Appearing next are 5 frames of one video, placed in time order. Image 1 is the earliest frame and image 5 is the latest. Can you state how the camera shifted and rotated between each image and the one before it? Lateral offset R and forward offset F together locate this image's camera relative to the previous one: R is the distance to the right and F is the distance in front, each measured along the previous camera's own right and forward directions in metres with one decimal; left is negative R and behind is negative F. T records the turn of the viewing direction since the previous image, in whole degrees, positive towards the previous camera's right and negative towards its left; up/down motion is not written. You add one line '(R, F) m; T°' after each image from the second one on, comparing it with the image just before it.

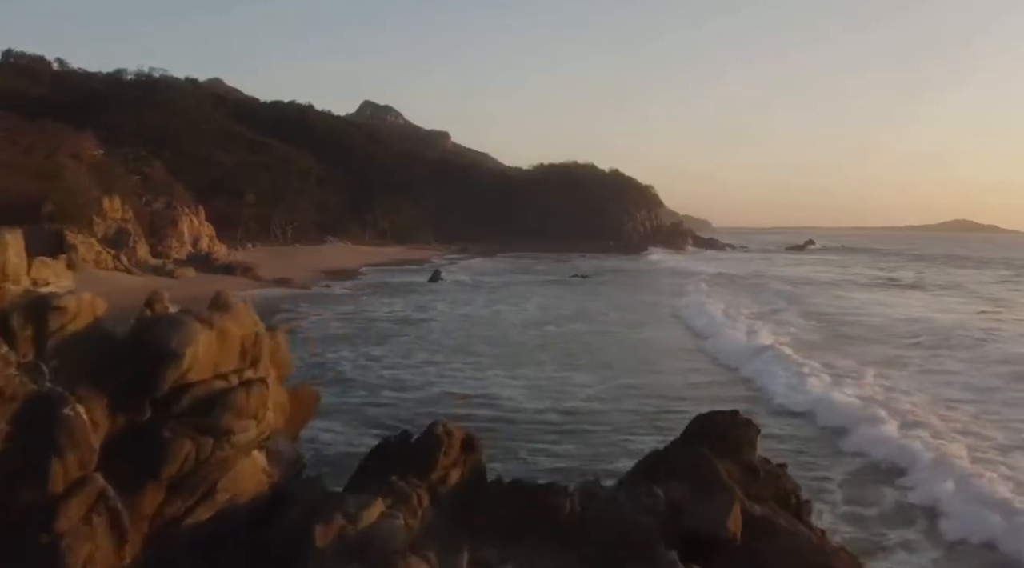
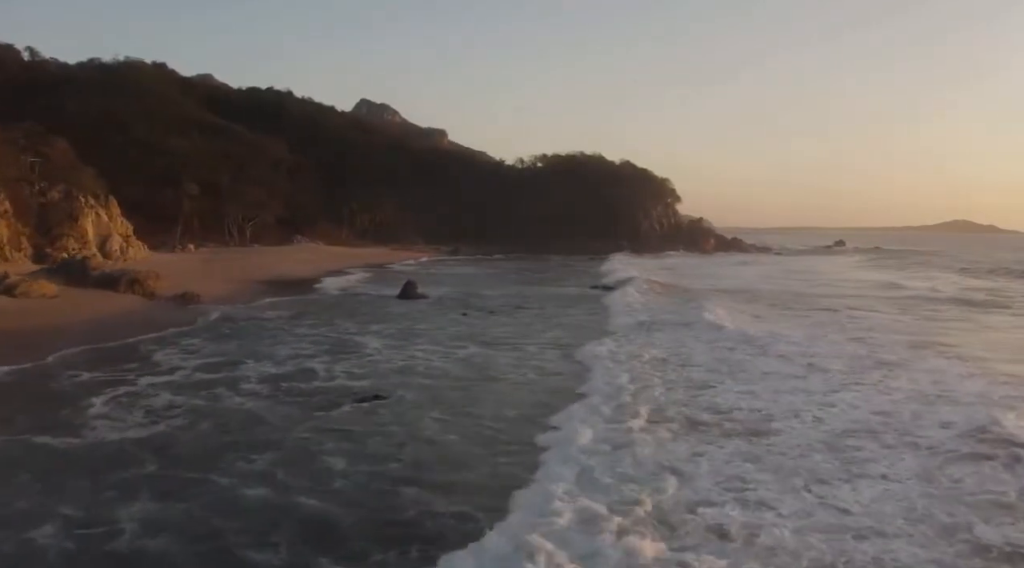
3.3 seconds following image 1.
(0.0, +9.8) m; 0°
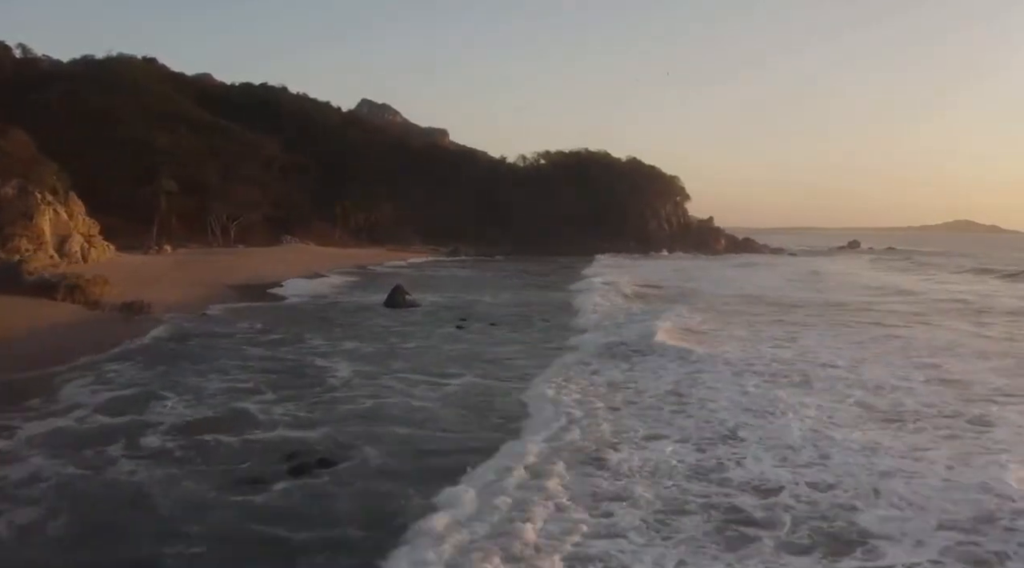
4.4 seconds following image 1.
(-0.1, +3.3) m; 0°
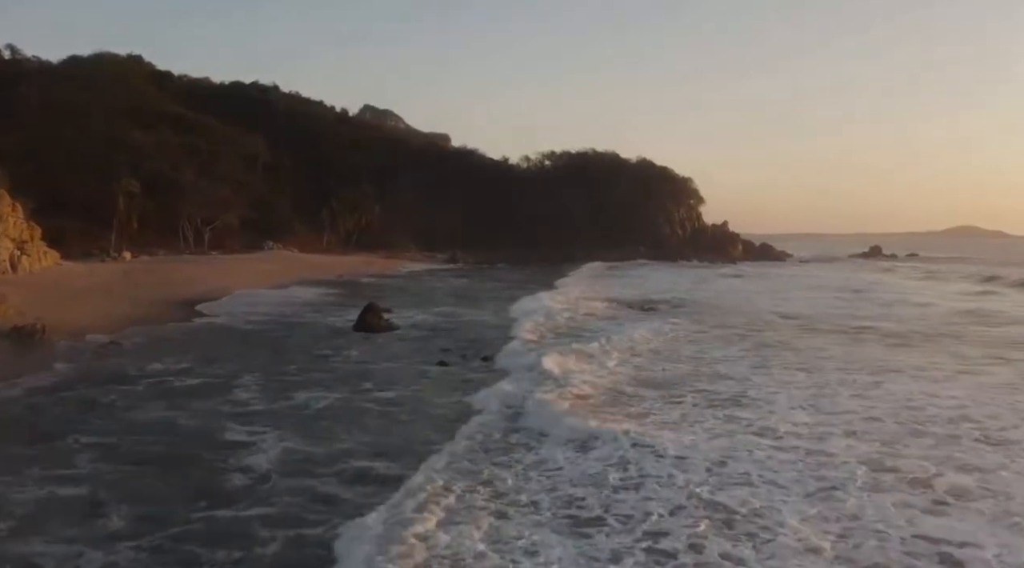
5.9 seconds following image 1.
(-0.1, +4.6) m; 0°
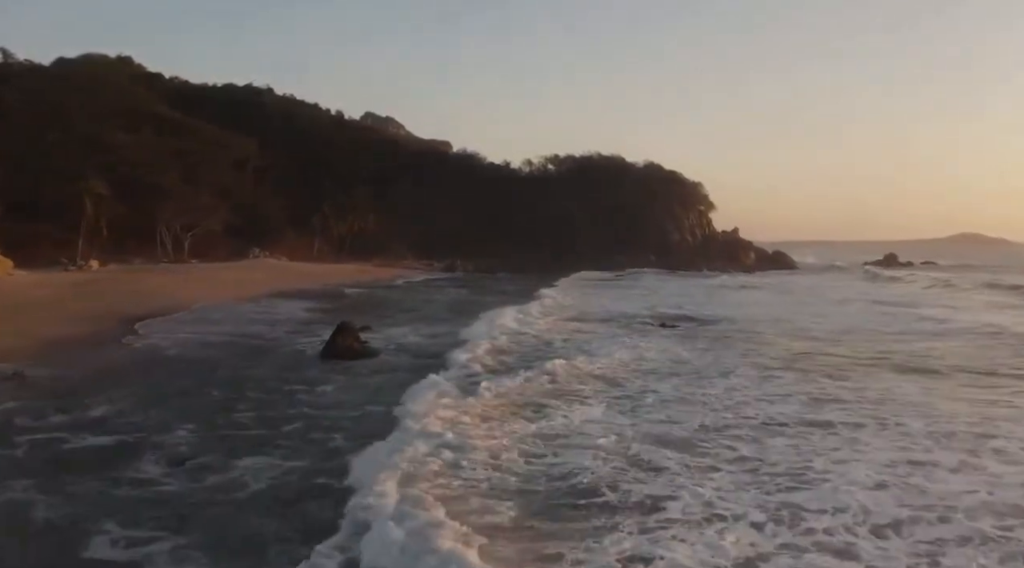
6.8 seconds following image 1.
(-0.2, +3.0) m; 0°
